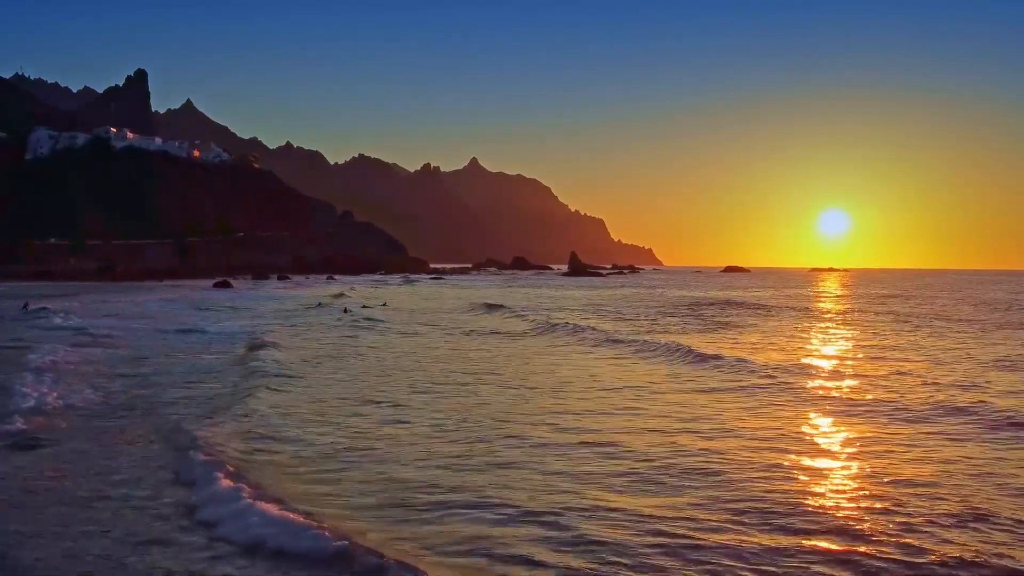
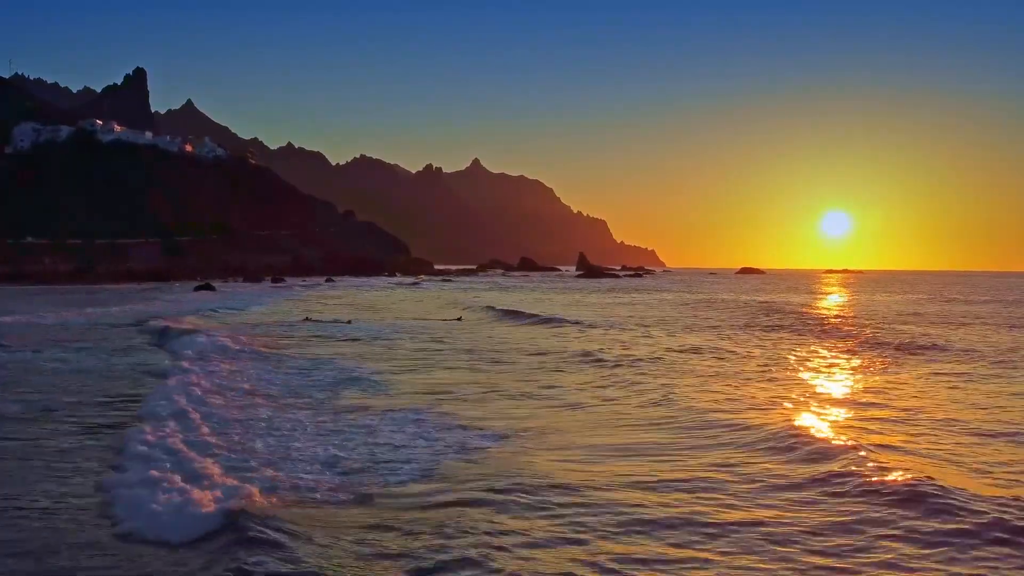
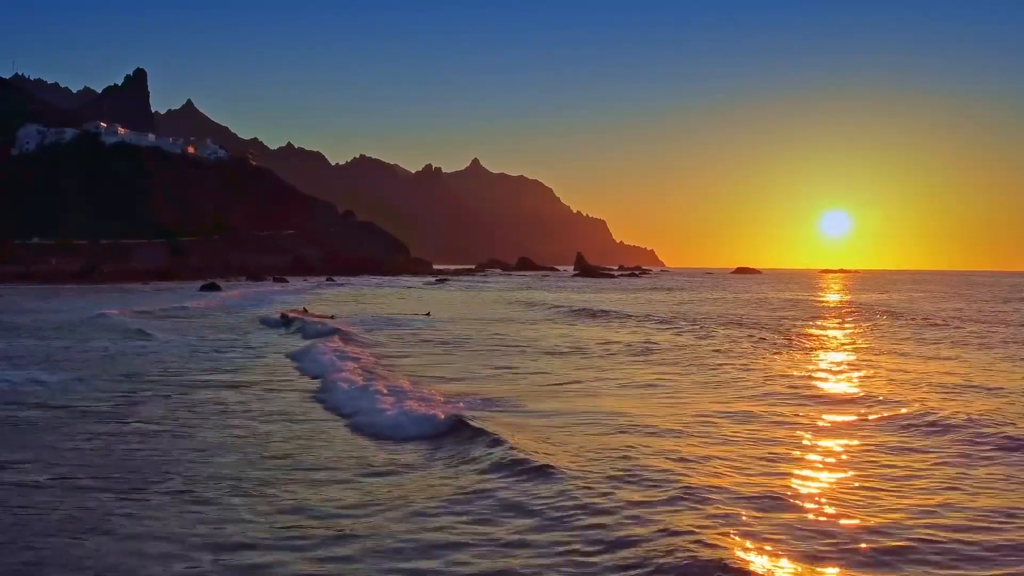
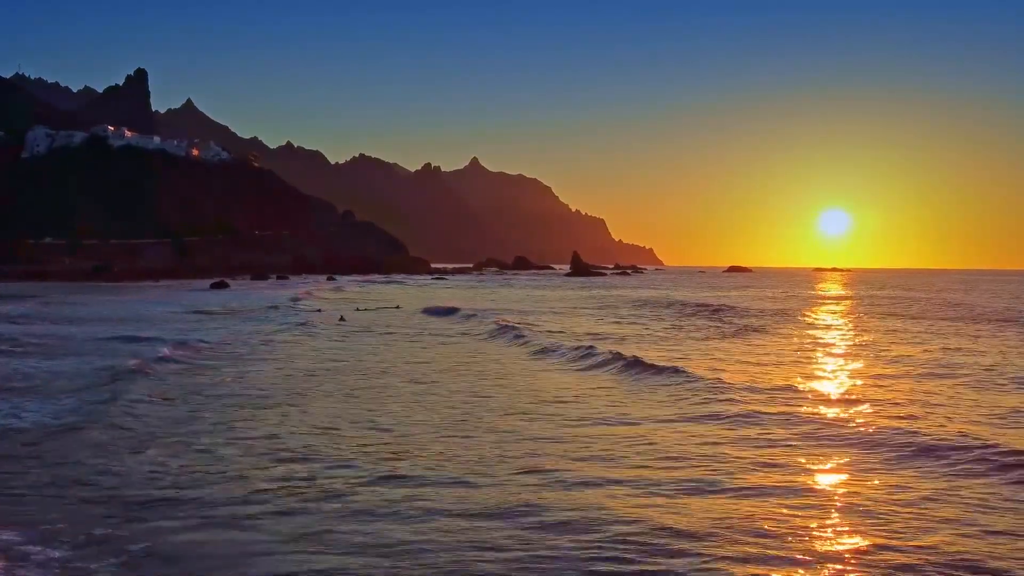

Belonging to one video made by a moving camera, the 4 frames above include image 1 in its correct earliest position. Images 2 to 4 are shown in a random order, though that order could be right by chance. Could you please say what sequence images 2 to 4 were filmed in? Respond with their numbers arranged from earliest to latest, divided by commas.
4, 3, 2
